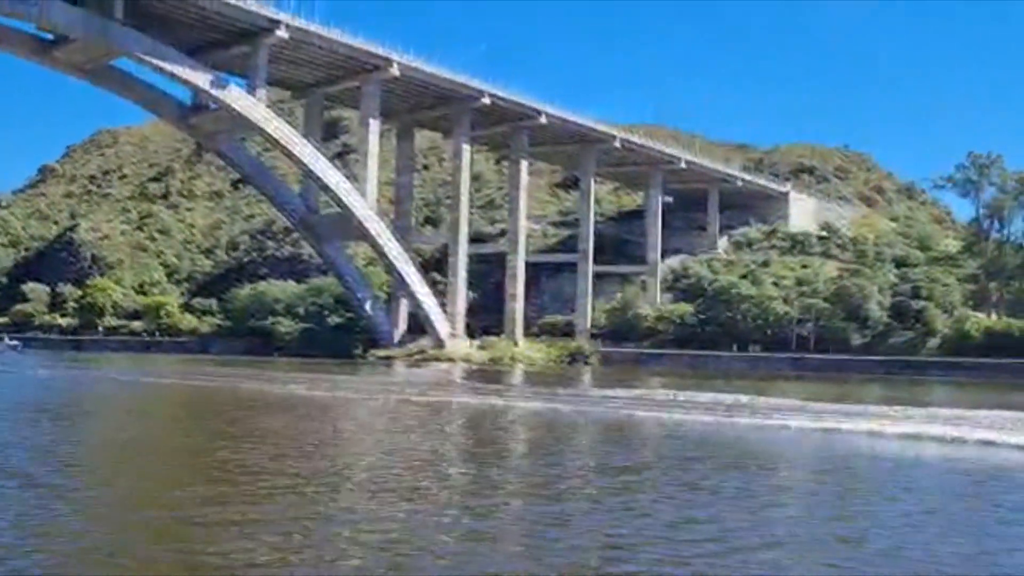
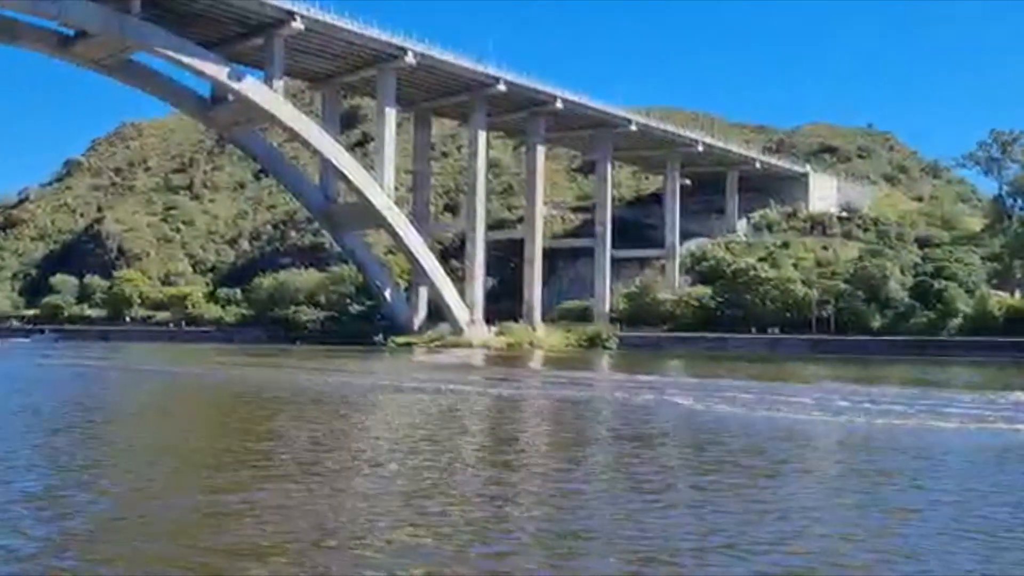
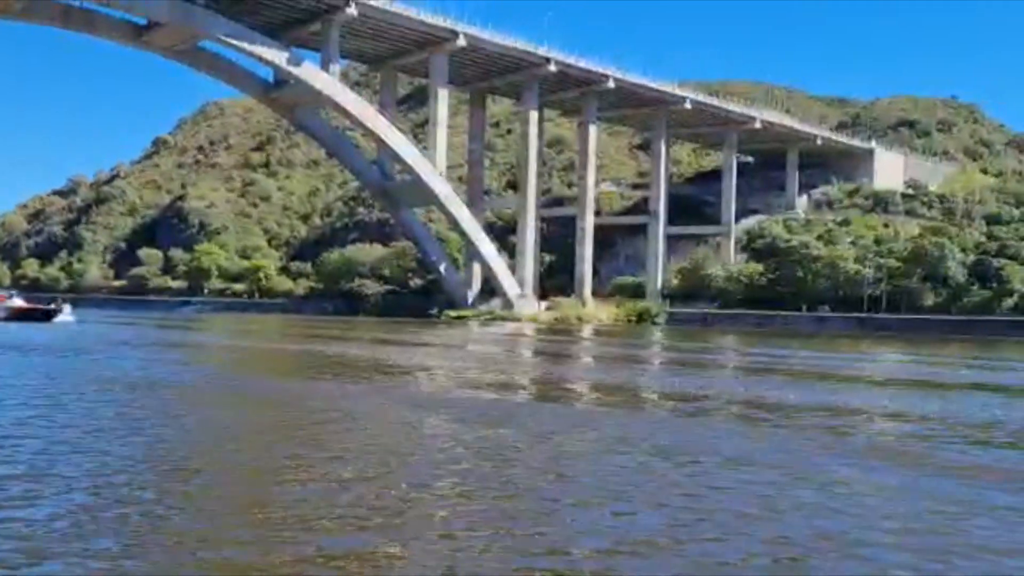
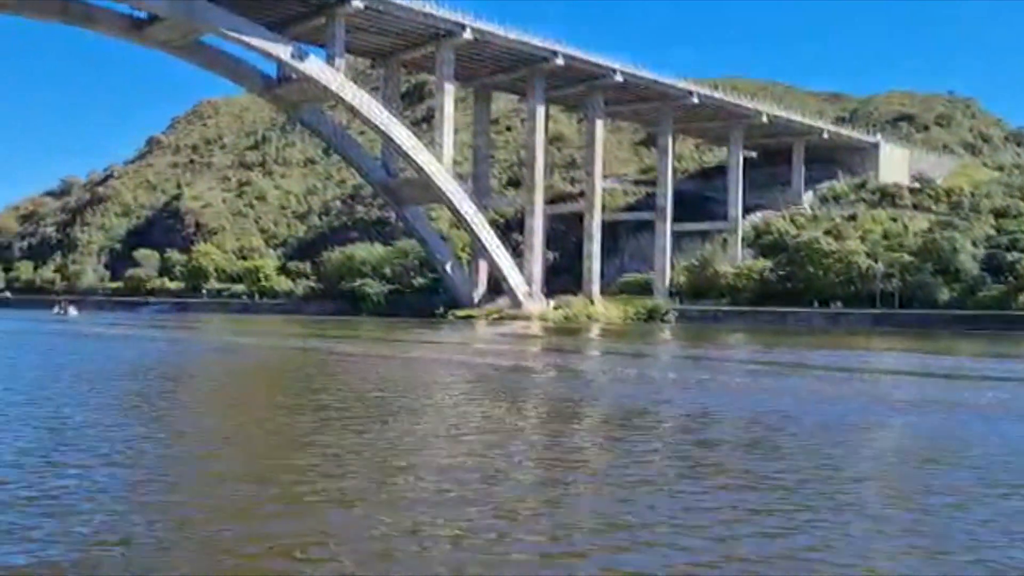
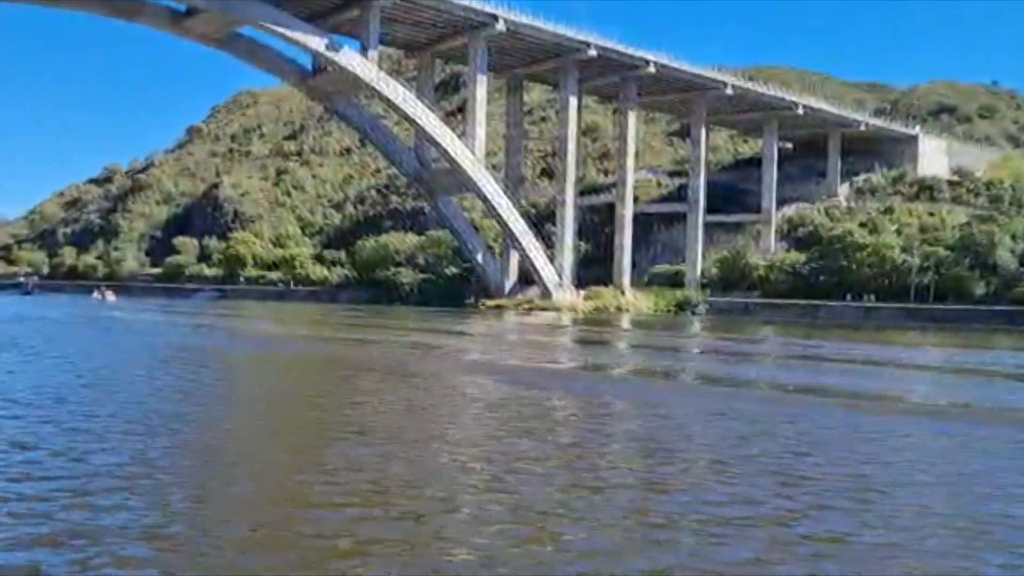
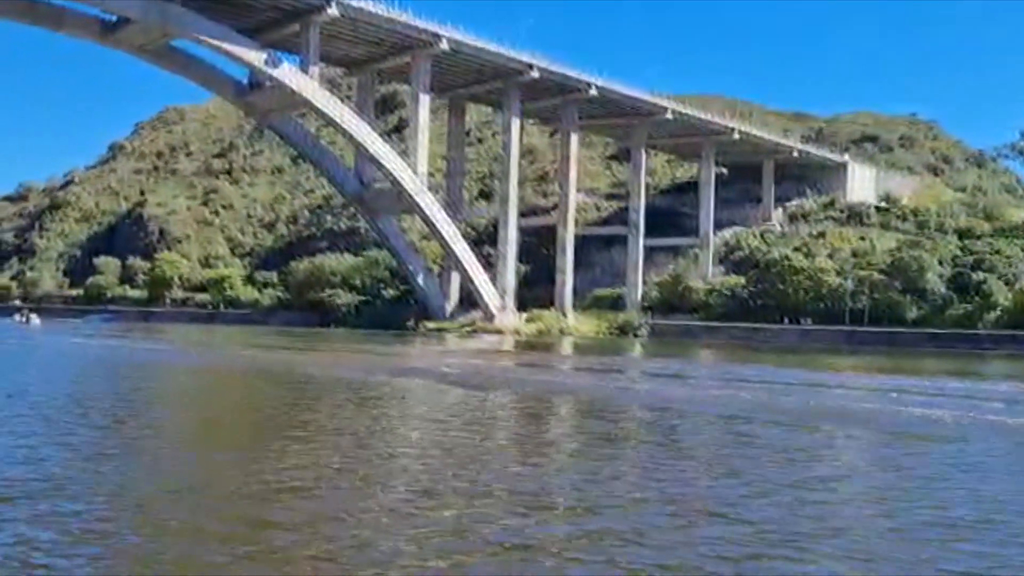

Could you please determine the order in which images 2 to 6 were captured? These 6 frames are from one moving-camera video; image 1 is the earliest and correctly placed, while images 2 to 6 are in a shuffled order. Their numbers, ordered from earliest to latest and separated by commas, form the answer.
2, 6, 4, 5, 3
